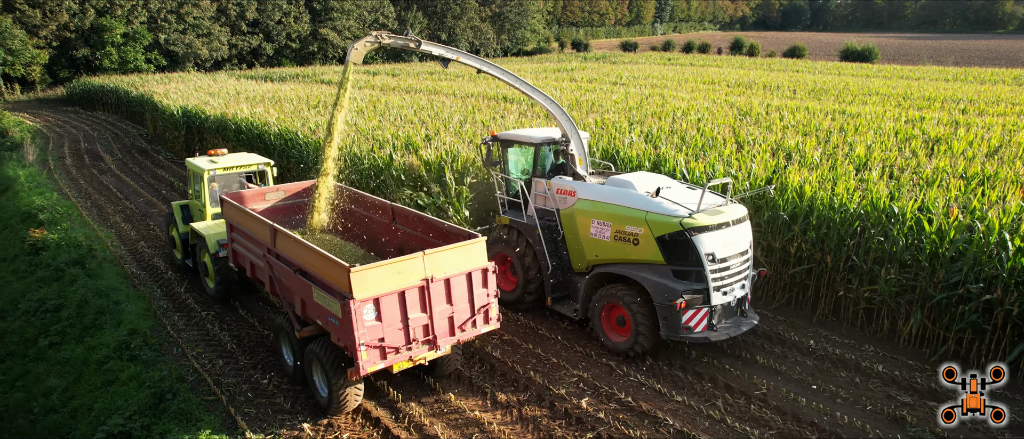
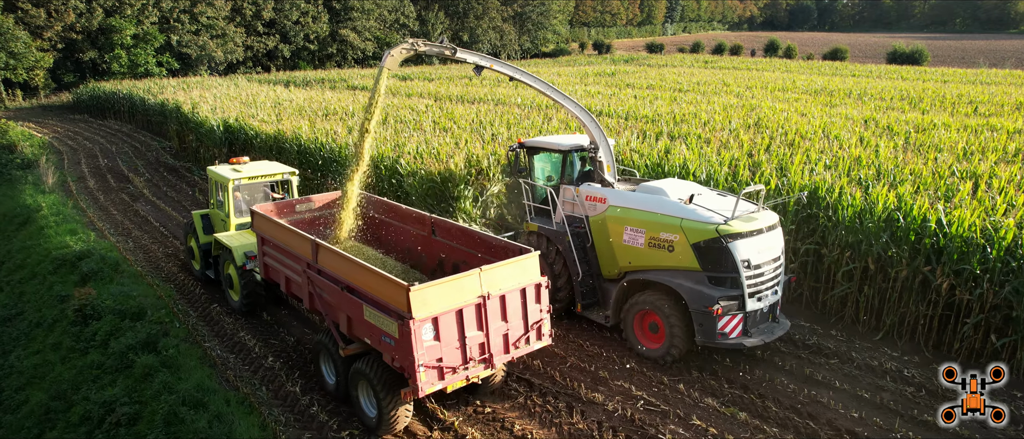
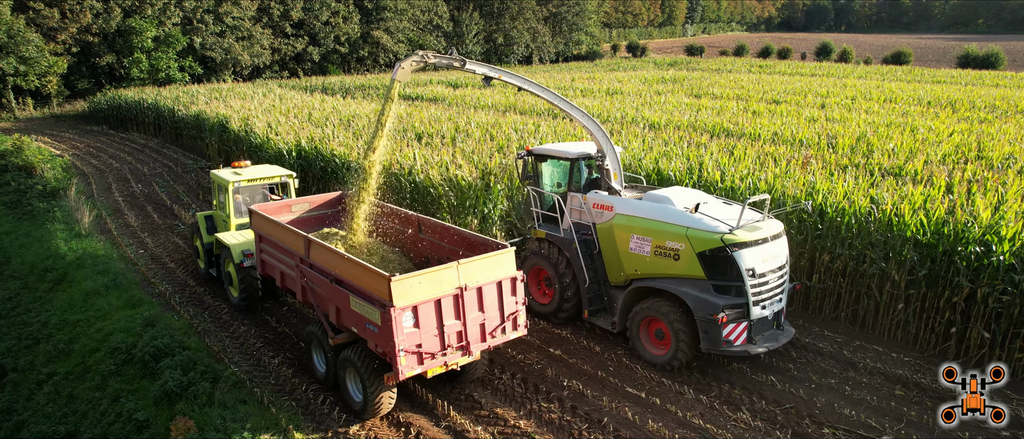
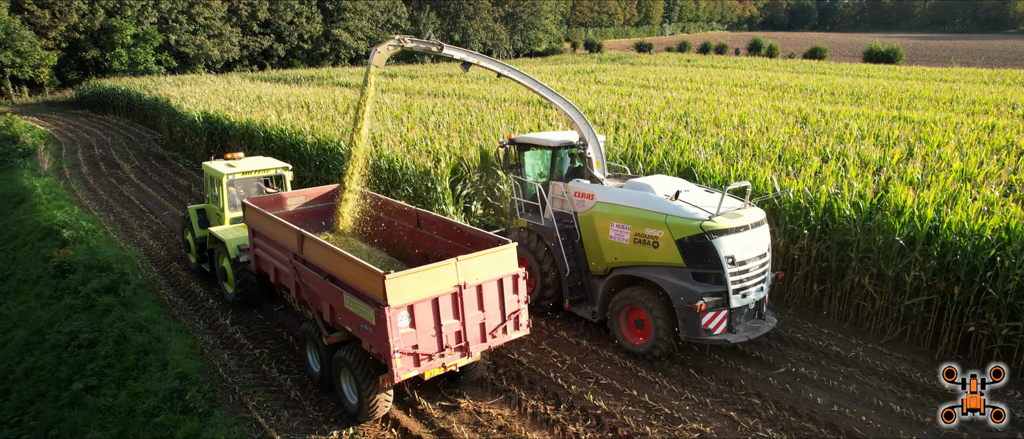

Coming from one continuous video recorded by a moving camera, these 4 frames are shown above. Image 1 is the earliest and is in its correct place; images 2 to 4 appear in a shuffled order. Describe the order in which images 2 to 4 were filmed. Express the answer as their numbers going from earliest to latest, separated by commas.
4, 2, 3
